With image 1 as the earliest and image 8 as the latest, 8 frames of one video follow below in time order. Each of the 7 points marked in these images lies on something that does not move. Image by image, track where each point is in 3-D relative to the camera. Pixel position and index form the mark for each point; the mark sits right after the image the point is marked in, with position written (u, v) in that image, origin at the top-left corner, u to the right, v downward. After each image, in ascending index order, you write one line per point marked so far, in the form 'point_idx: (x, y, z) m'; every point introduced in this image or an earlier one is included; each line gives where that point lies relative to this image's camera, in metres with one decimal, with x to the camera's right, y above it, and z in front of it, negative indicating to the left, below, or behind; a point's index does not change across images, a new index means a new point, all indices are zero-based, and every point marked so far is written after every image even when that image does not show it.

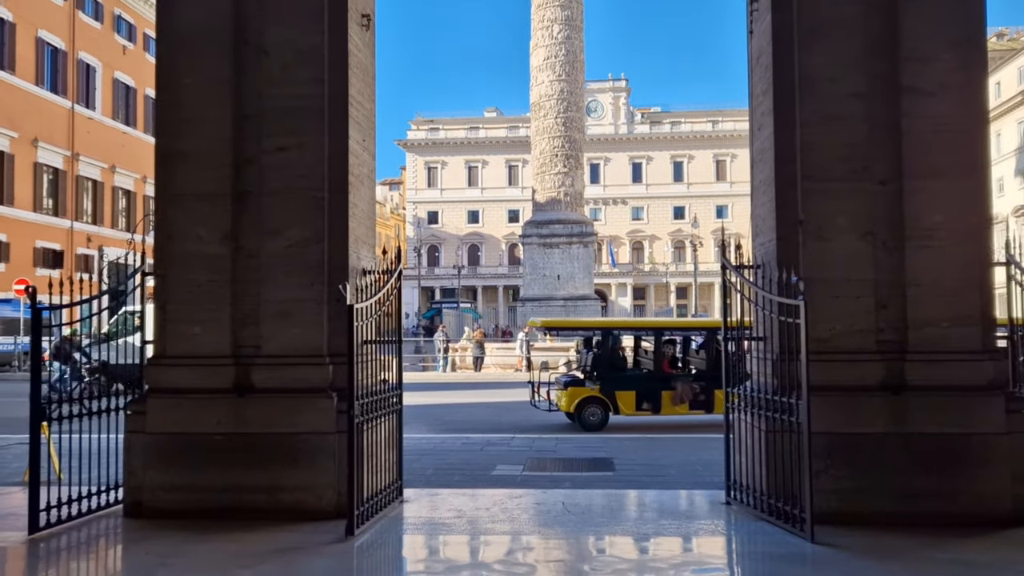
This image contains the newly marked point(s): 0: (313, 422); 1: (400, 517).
0: (-1.7, -1.1, +6.8) m
1: (-0.9, -1.9, +6.9) m
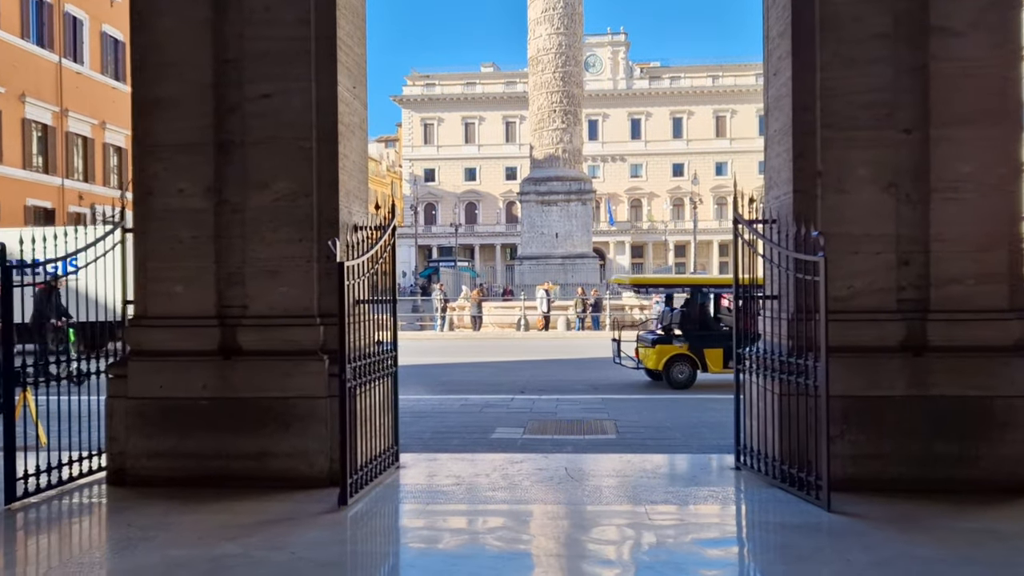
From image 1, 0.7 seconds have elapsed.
0: (-1.7, -0.8, +6.5) m
1: (-0.9, -1.6, +6.6) m
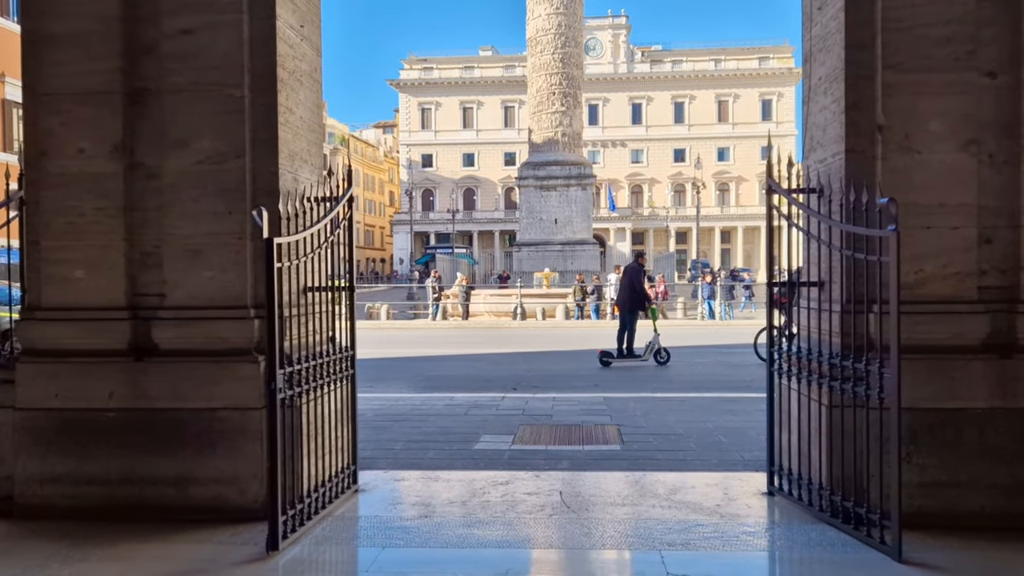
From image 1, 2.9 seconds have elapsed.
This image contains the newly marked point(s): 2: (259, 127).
0: (-1.8, -0.7, +5.2) m
1: (-1.1, -1.5, +5.3) m
2: (-1.7, +1.1, +5.4) m
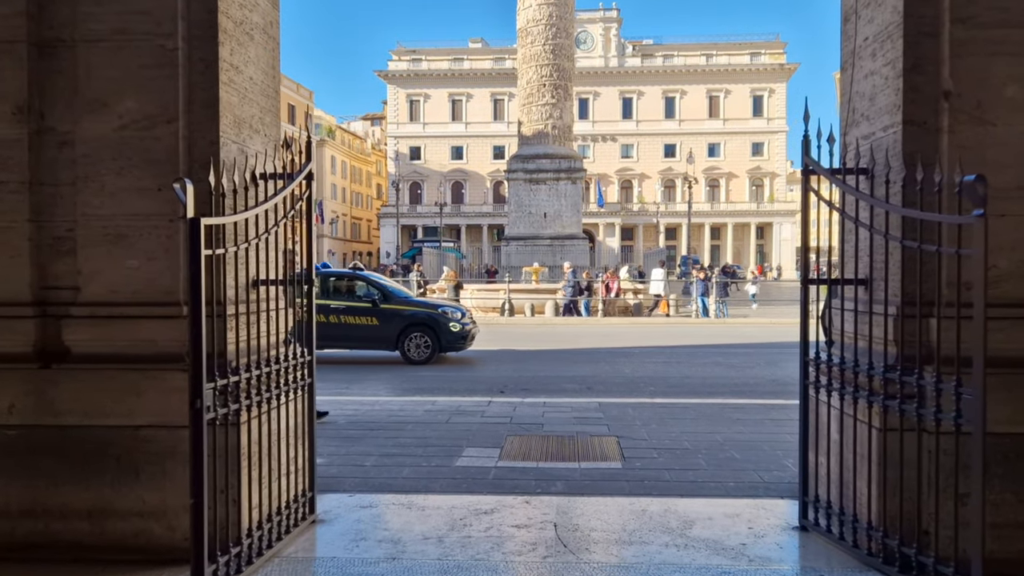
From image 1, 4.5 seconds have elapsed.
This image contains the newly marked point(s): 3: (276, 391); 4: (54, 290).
0: (-1.8, -0.6, +4.3) m
1: (-1.1, -1.5, +4.4) m
2: (-1.7, +1.1, +4.5) m
3: (-1.3, -0.6, +4.6) m
4: (-2.5, 0.0, +4.4) m
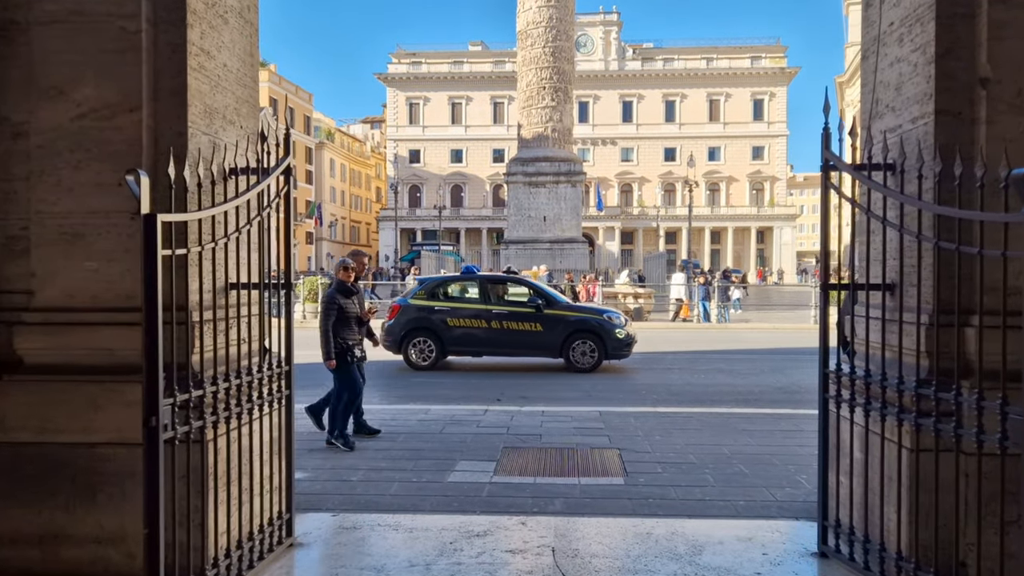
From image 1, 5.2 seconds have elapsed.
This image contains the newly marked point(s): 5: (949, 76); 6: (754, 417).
0: (-1.9, -0.7, +3.9) m
1: (-1.2, -1.5, +4.0) m
2: (-1.8, +1.1, +4.1) m
3: (-1.4, -0.6, +4.3) m
4: (-2.5, 0.0, +4.1) m
5: (+2.1, +1.0, +3.9) m
6: (+2.6, -1.4, +8.9) m
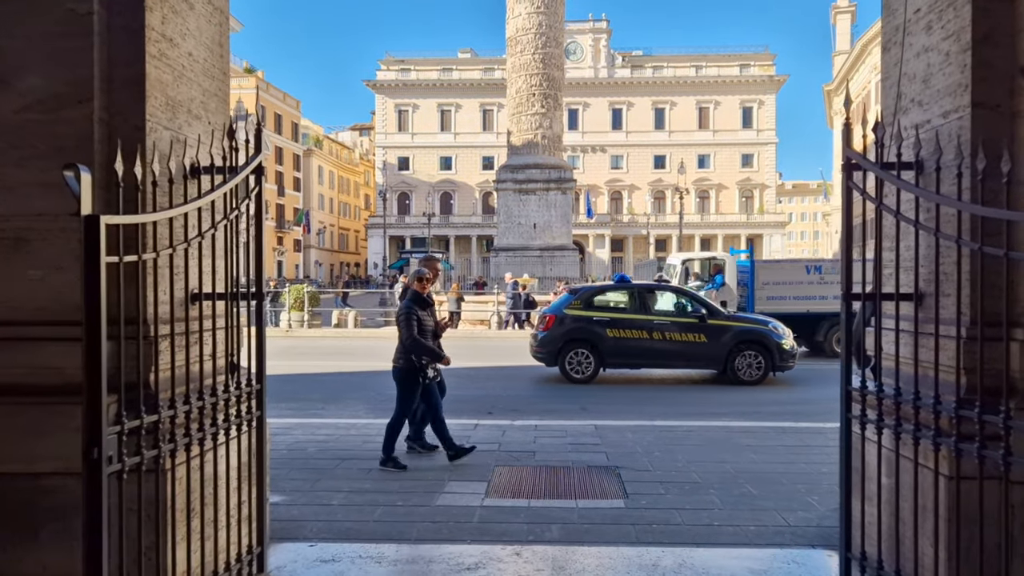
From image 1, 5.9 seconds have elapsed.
0: (-1.9, -0.7, +3.5) m
1: (-1.2, -1.5, +3.6) m
2: (-1.8, +1.0, +3.7) m
3: (-1.4, -0.7, +3.8) m
4: (-2.5, -0.1, +3.6) m
5: (+2.0, +1.0, +3.5) m
6: (+2.5, -1.5, +8.5) m
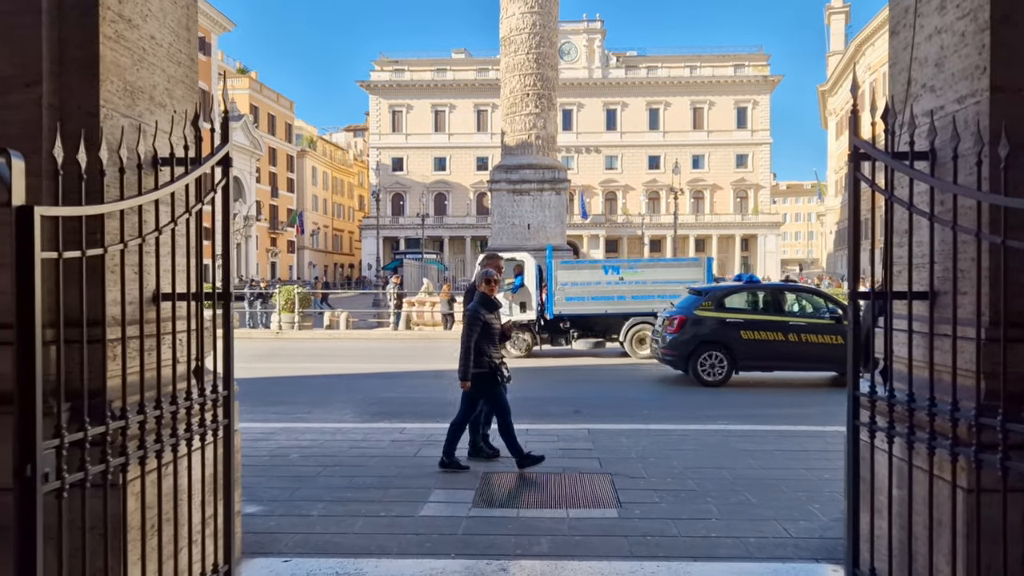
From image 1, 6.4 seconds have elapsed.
0: (-2.0, -0.7, +3.2) m
1: (-1.3, -1.5, +3.3) m
2: (-1.9, +1.0, +3.4) m
3: (-1.5, -0.7, +3.6) m
4: (-2.6, -0.1, +3.4) m
5: (+2.0, +1.0, +3.3) m
6: (+2.4, -1.5, +8.3) m
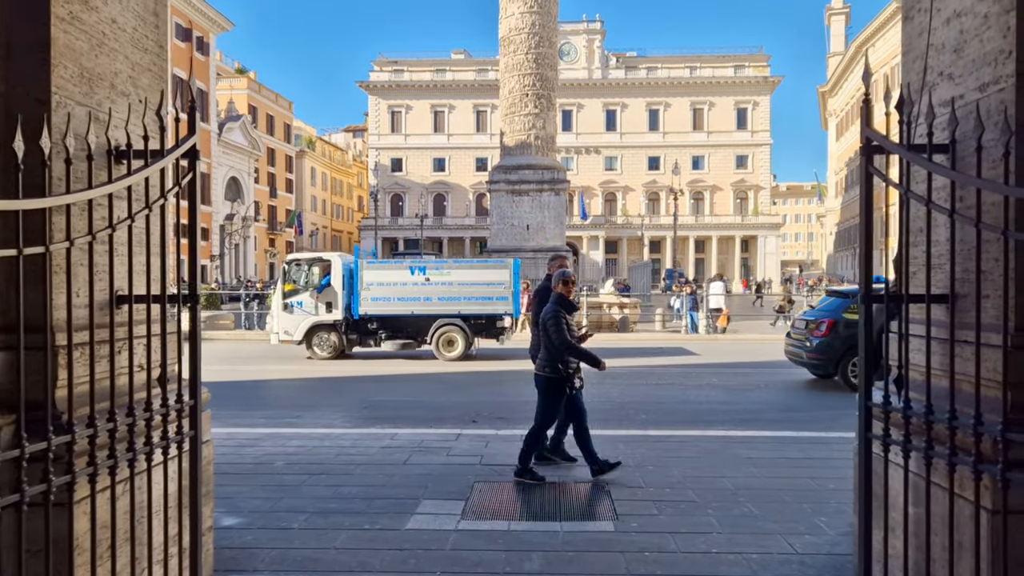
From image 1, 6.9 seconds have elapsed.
0: (-2.0, -0.7, +3.0) m
1: (-1.3, -1.5, +3.1) m
2: (-1.9, +1.0, +3.1) m
3: (-1.5, -0.7, +3.3) m
4: (-2.7, -0.1, +3.1) m
5: (+1.9, +1.0, +3.0) m
6: (+2.4, -1.5, +8.0) m
